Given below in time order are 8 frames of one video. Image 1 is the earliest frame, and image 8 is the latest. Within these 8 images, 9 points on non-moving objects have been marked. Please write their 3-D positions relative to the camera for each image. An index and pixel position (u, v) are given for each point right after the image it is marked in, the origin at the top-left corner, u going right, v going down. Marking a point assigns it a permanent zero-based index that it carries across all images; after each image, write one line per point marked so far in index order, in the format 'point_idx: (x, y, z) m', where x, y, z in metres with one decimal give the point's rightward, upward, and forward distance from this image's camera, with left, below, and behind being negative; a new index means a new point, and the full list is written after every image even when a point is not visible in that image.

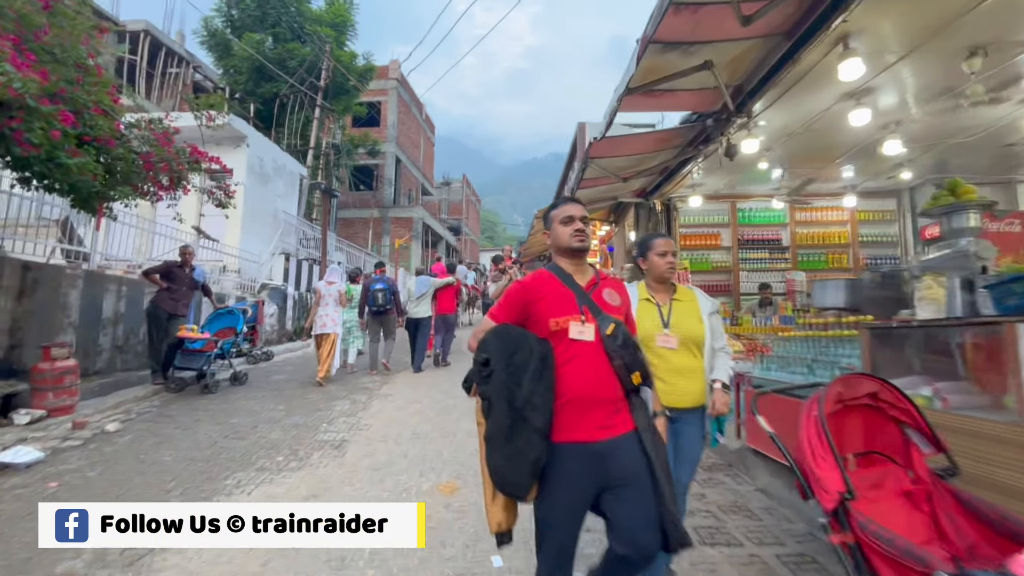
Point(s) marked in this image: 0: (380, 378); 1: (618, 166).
0: (-2.1, -1.4, +7.9) m
1: (+1.3, +1.5, +6.1) m
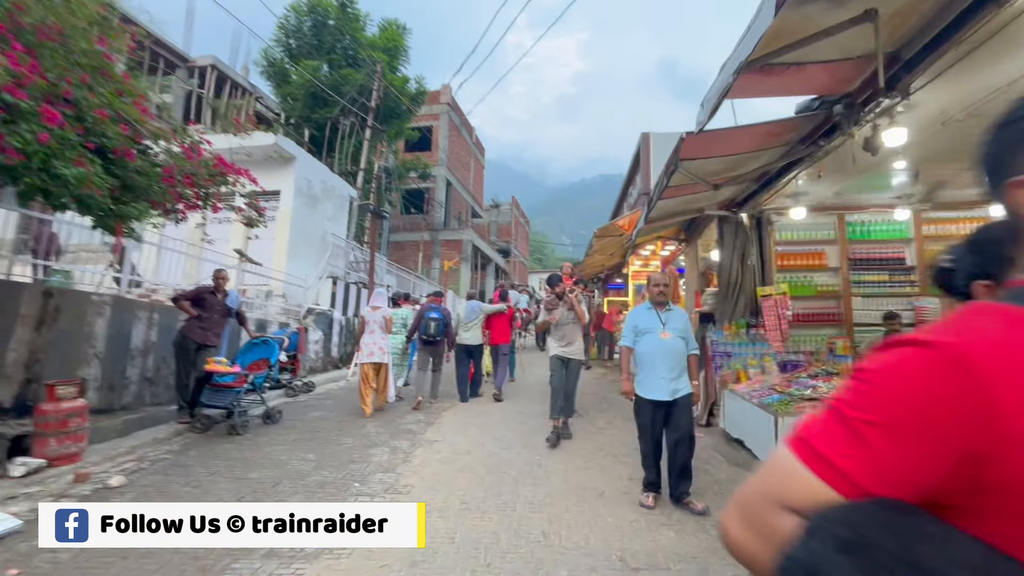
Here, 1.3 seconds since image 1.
0: (-1.2, -1.8, +7.0) m
1: (+2.0, +1.2, +5.0) m
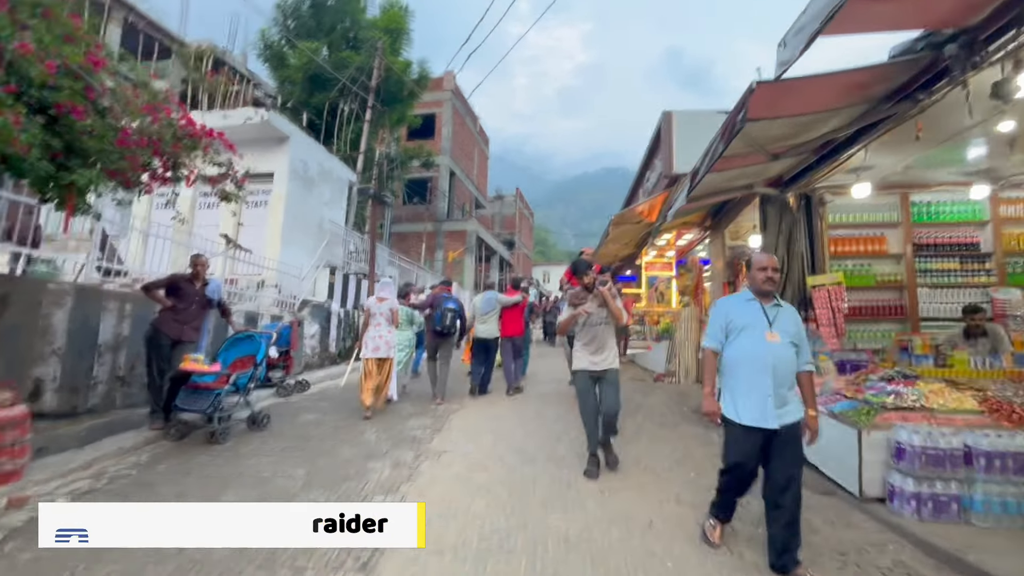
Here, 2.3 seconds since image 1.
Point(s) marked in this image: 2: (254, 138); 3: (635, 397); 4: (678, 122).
0: (-1.0, -1.6, +6.3) m
1: (+2.2, +1.3, +4.2) m
2: (-5.1, +3.0, +10.1) m
3: (+1.9, -1.7, +7.8) m
4: (+3.4, +3.4, +10.5) m
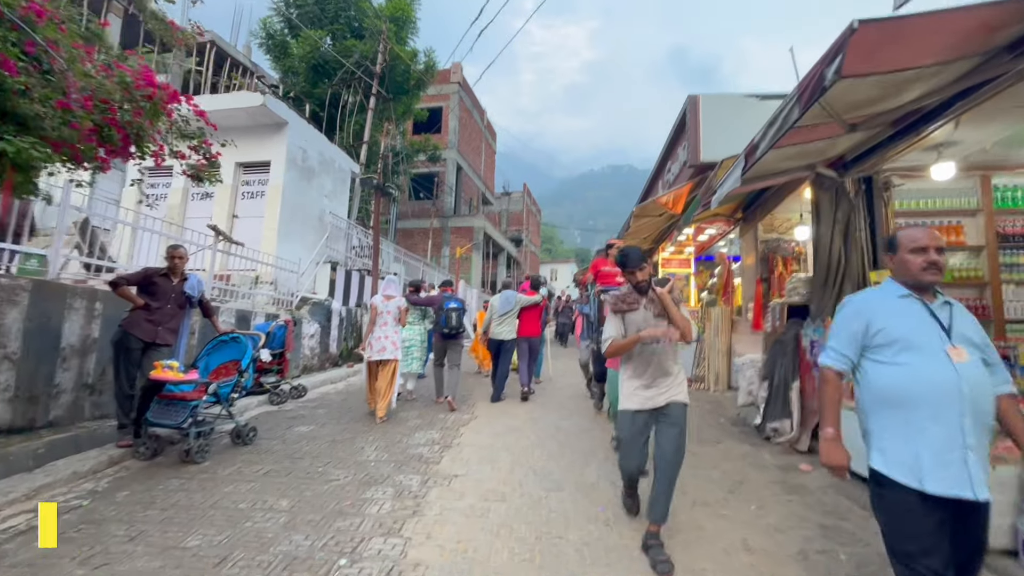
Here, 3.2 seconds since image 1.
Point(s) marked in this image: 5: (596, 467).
0: (-0.8, -1.6, +5.6) m
1: (+2.3, +1.3, +3.5) m
2: (-4.9, +3.1, +9.4) m
3: (+2.1, -1.6, +7.1) m
4: (+3.7, +3.5, +9.7) m
5: (+0.7, -1.5, +4.3) m
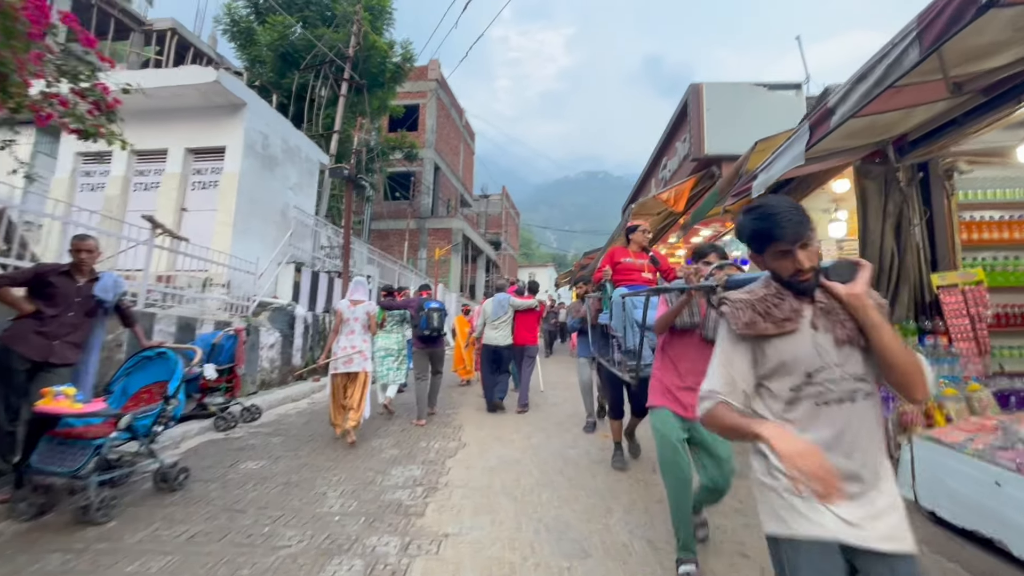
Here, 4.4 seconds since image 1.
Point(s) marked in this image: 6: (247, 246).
0: (-0.8, -1.6, +4.6) m
1: (+2.4, +1.3, +2.6) m
2: (-5.1, +3.0, +8.3) m
3: (+2.0, -1.7, +6.2) m
4: (+3.5, +3.4, +9.0) m
5: (+0.8, -1.6, +3.4) m
6: (-4.5, +0.7, +8.5) m
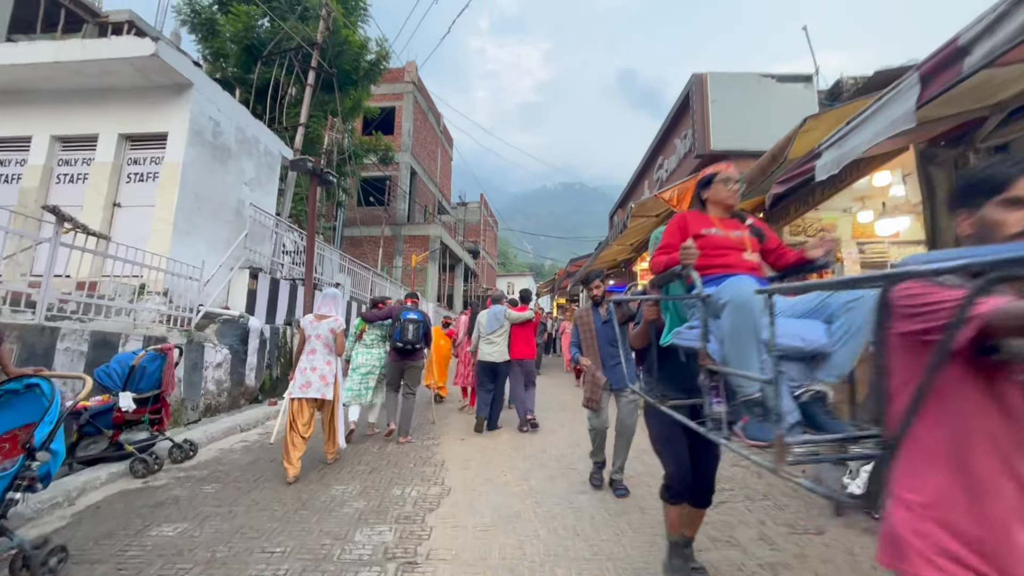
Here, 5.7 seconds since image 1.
0: (-0.8, -1.7, +3.5) m
1: (+2.5, +1.3, +1.8) m
2: (-5.3, +2.9, +7.1) m
3: (+2.0, -1.8, +5.3) m
4: (+3.3, +3.3, +8.2) m
5: (+0.8, -1.6, +2.5) m
6: (-4.7, +0.6, +7.3) m
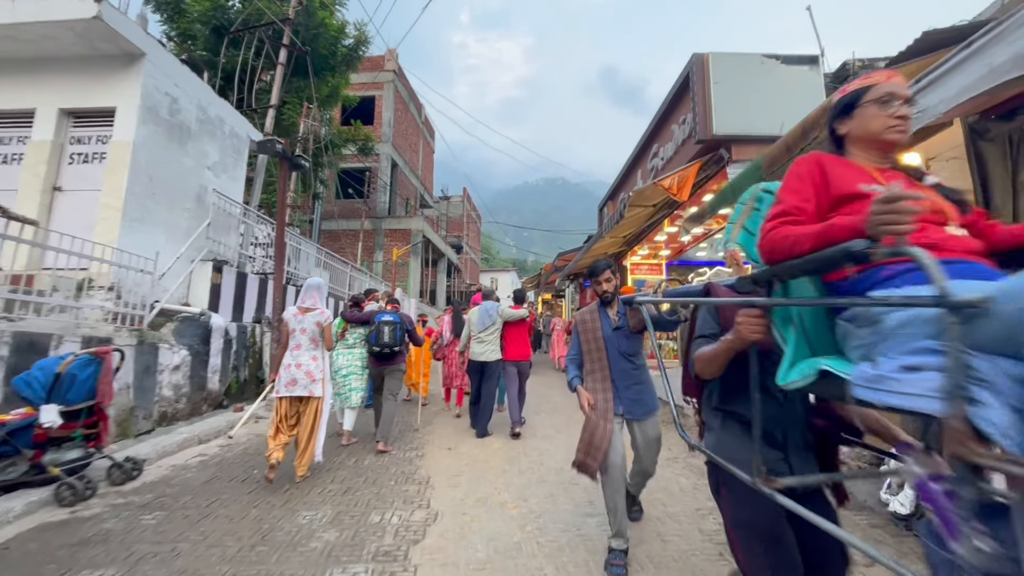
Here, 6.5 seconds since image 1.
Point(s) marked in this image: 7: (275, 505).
0: (-0.8, -1.6, +3.0) m
1: (+2.6, +1.3, +1.3) m
2: (-5.4, +3.0, +6.3) m
3: (+1.9, -1.7, +4.8) m
4: (+3.1, +3.4, +7.7) m
5: (+0.8, -1.5, +1.9) m
6: (-4.8, +0.6, +6.6) m
7: (-1.8, -1.7, +3.9) m
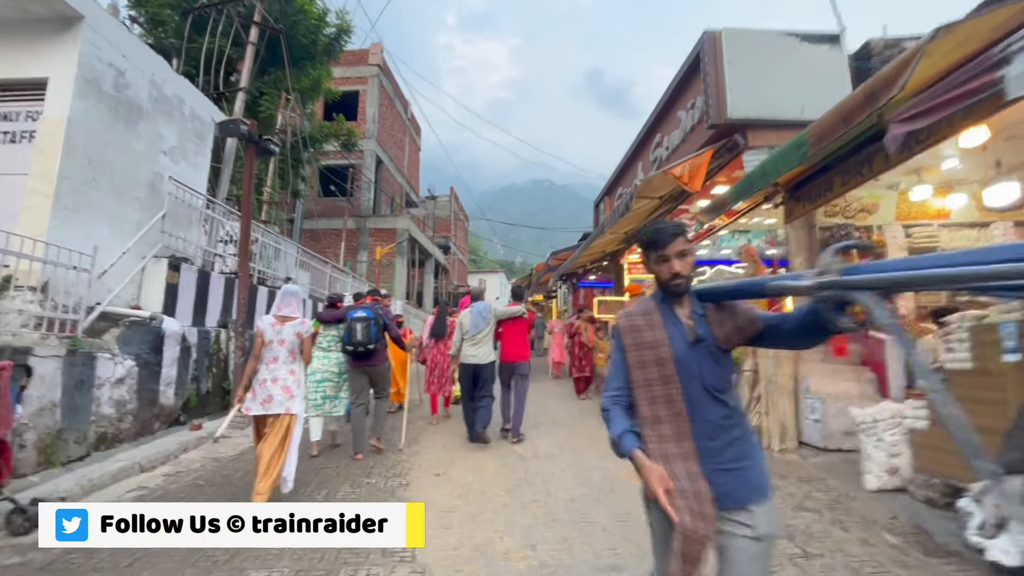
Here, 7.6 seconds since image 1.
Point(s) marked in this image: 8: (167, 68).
0: (-0.7, -1.6, +2.2) m
1: (+2.7, +1.3, +0.6) m
2: (-5.4, +3.0, +5.4) m
3: (+1.9, -1.7, +4.1) m
4: (+3.0, +3.4, +7.1) m
5: (+0.9, -1.5, +1.2) m
6: (-4.8, +0.6, +5.7) m
7: (-1.8, -1.7, +3.1) m
8: (-4.6, +2.9, +6.8) m
